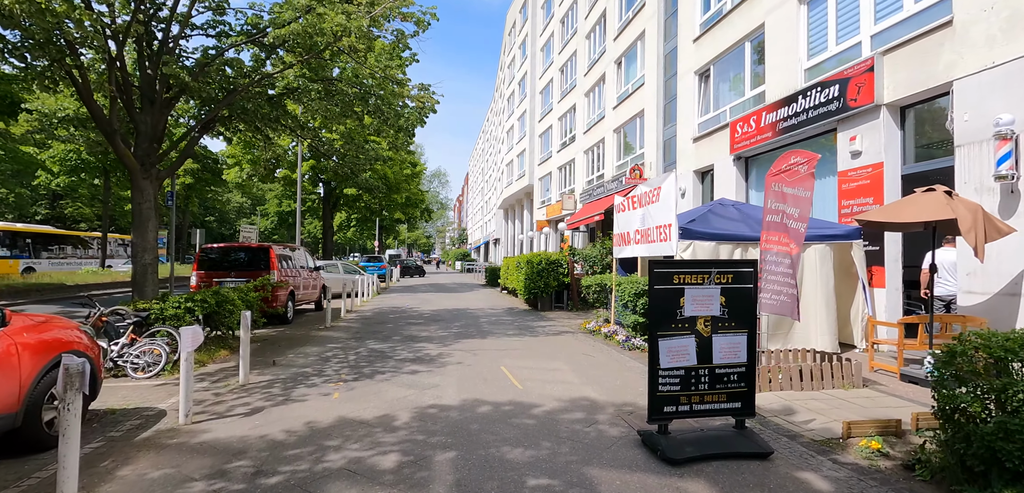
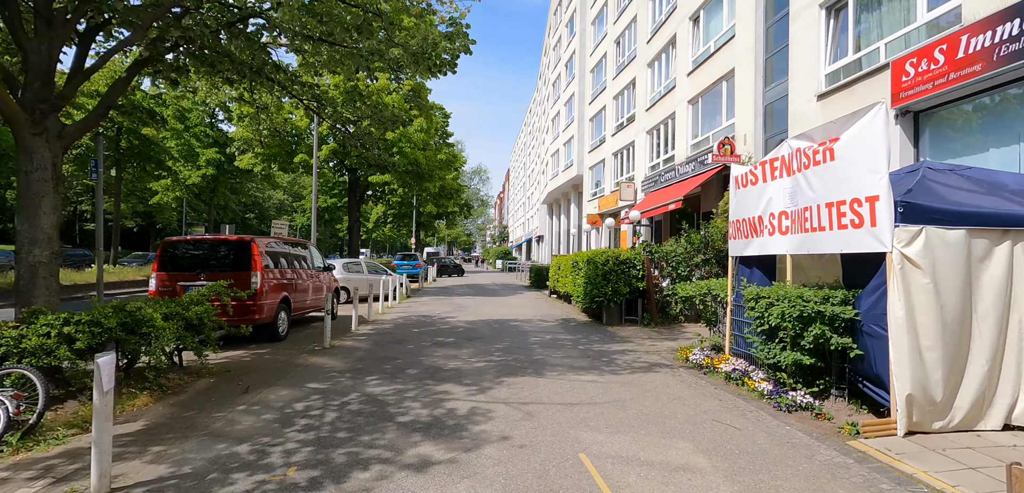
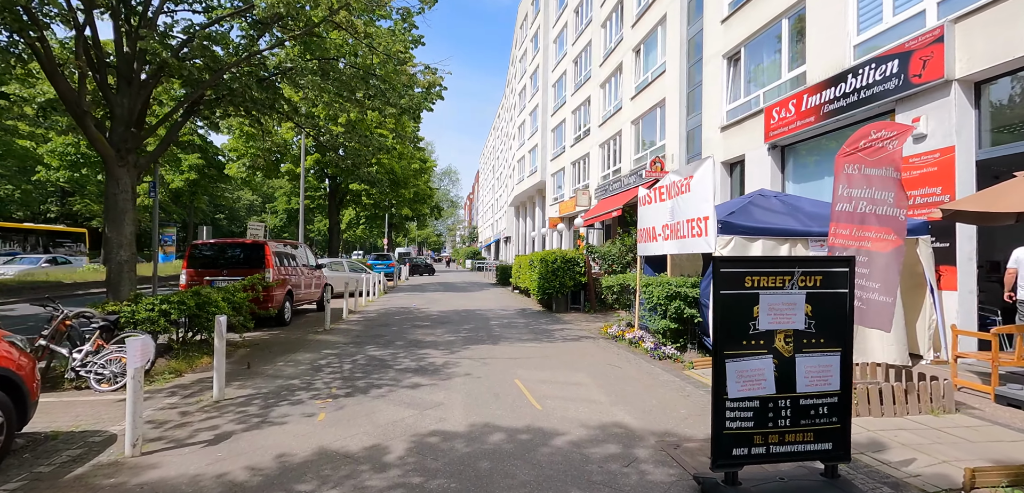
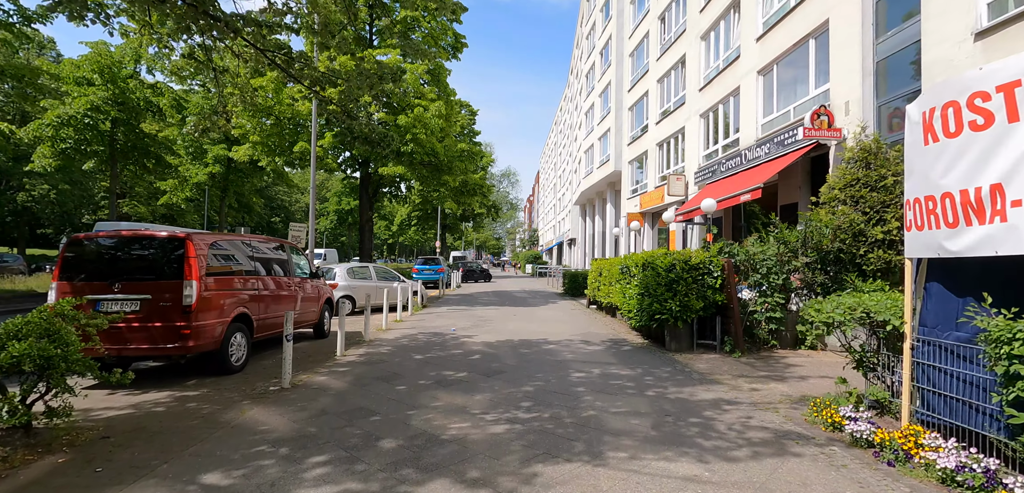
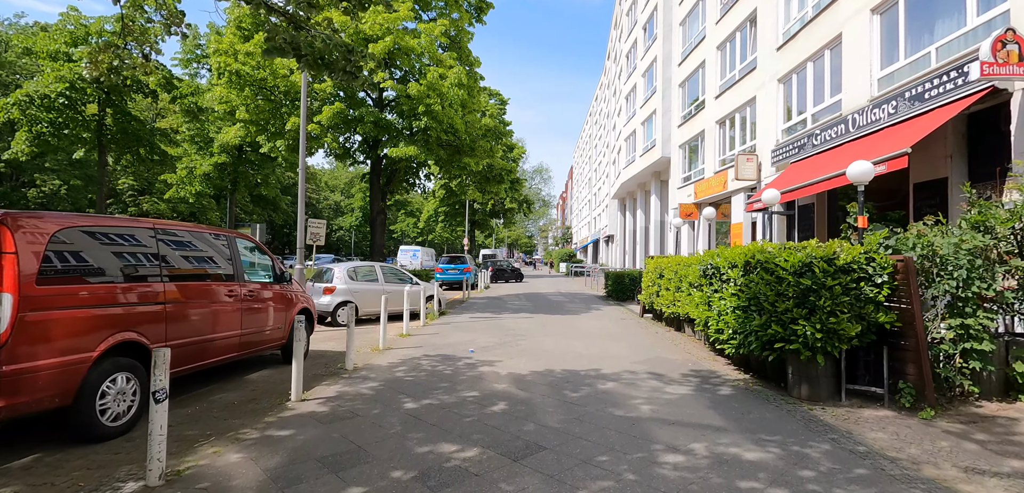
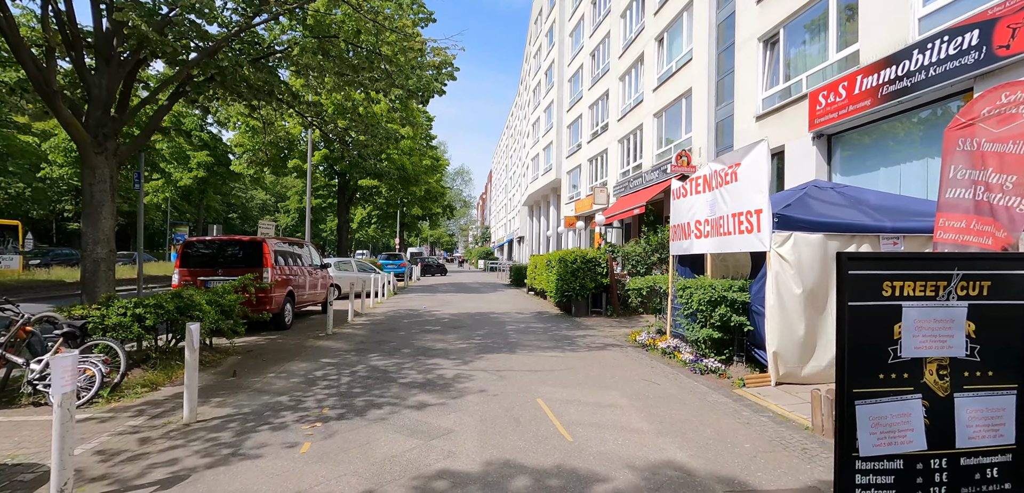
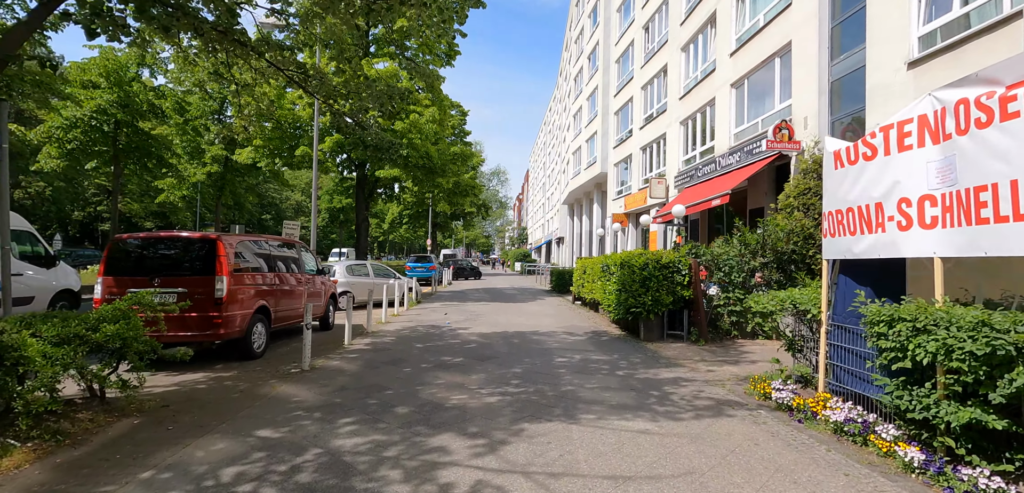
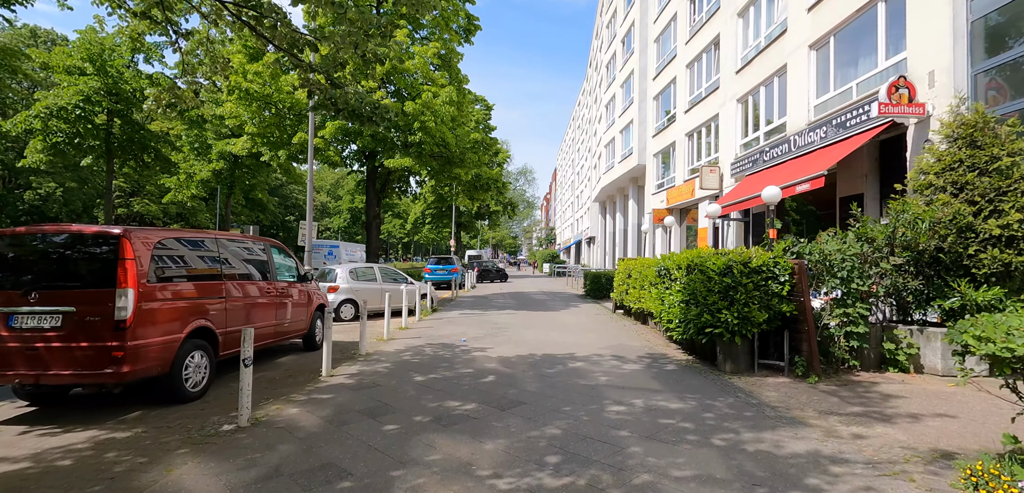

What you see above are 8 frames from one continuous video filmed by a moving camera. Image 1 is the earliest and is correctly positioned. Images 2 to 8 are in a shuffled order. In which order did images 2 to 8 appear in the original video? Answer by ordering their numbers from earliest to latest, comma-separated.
3, 6, 2, 7, 4, 8, 5
